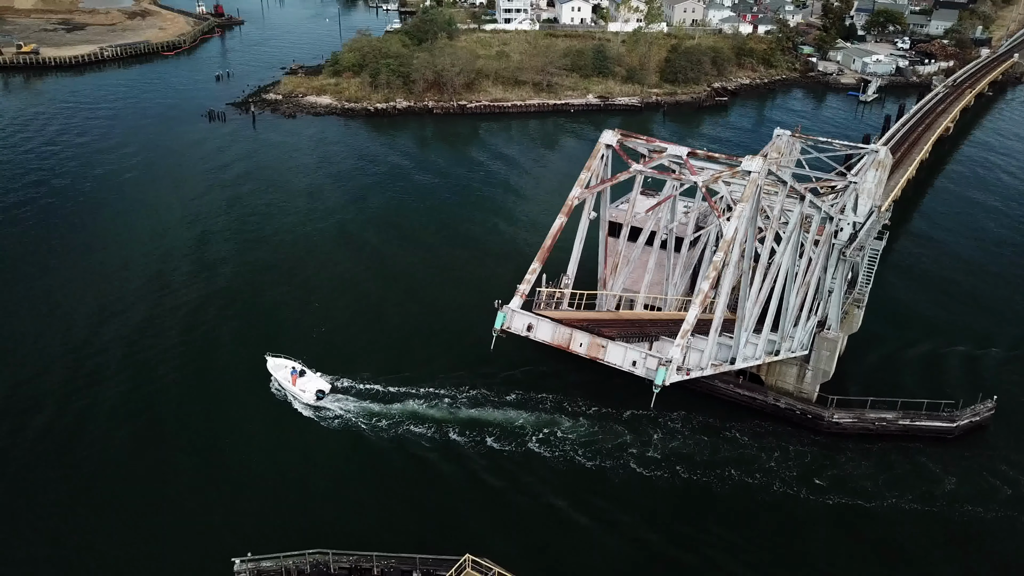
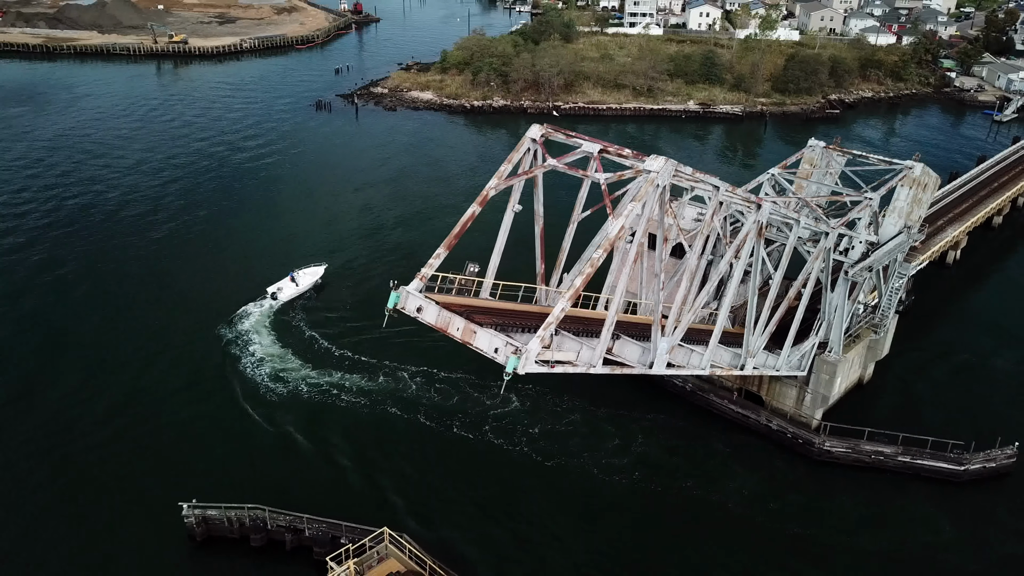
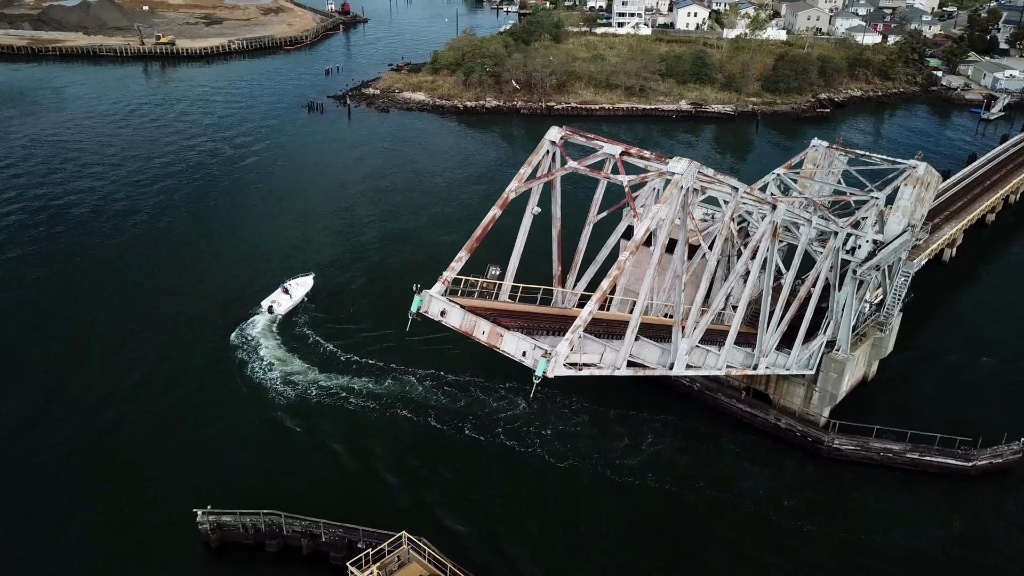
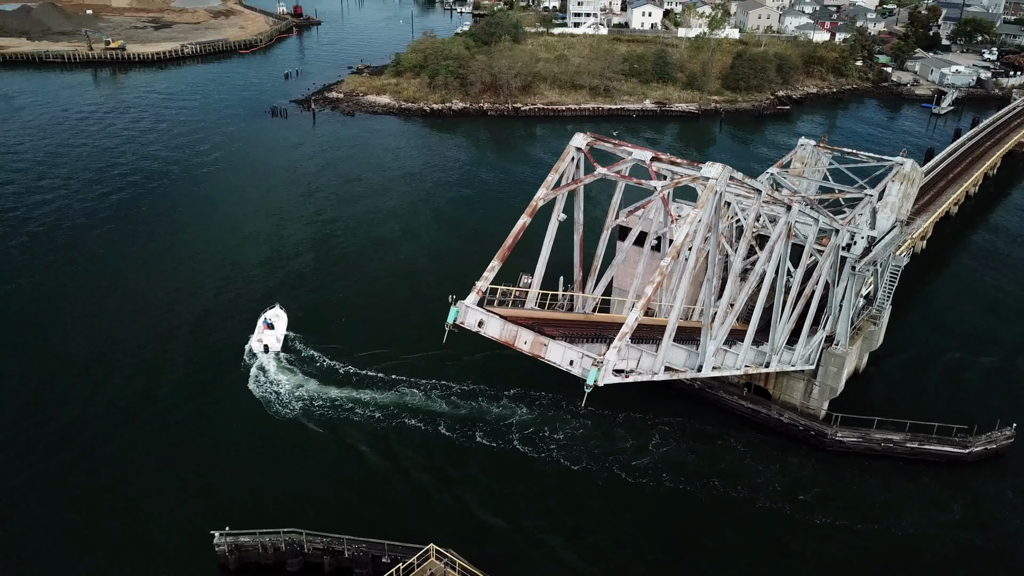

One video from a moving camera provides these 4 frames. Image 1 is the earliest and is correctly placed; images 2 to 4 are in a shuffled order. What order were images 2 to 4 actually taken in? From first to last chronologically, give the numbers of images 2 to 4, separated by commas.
4, 3, 2
